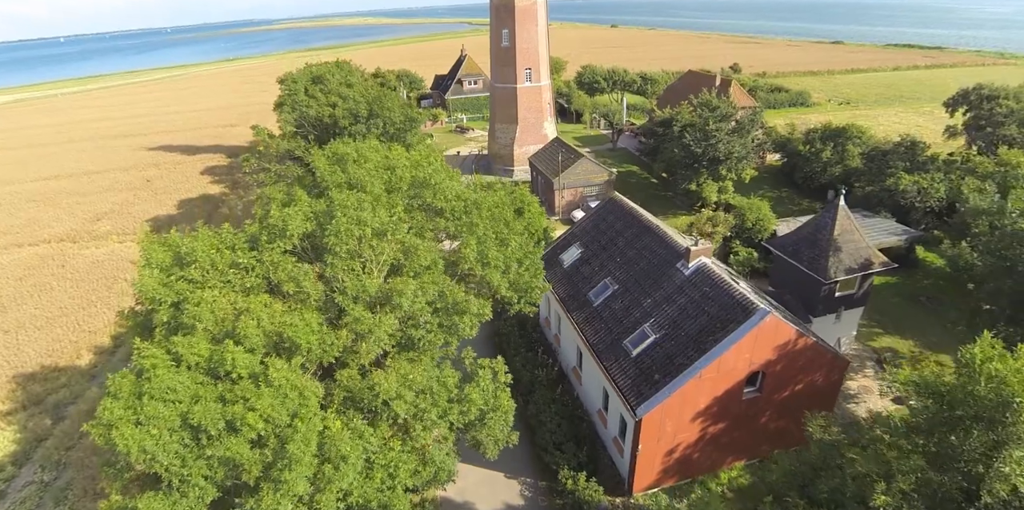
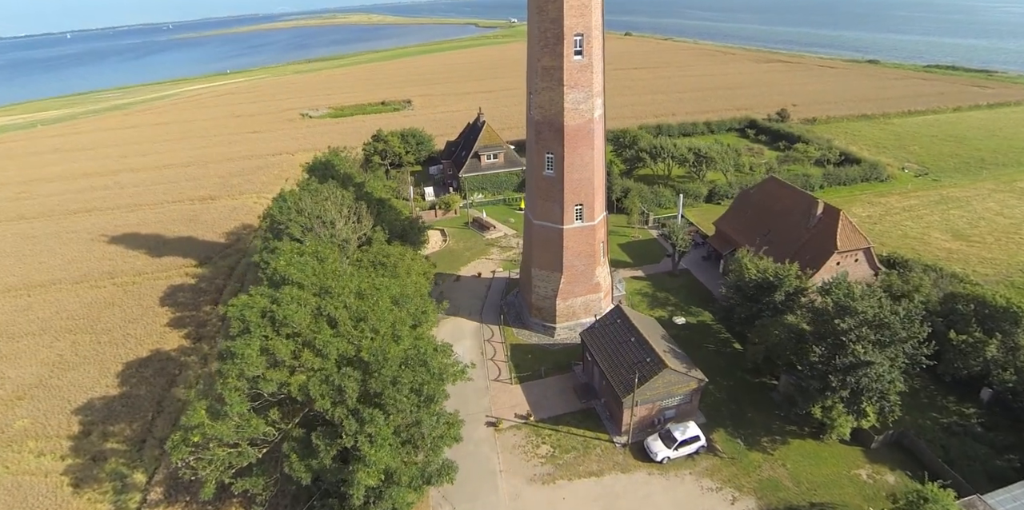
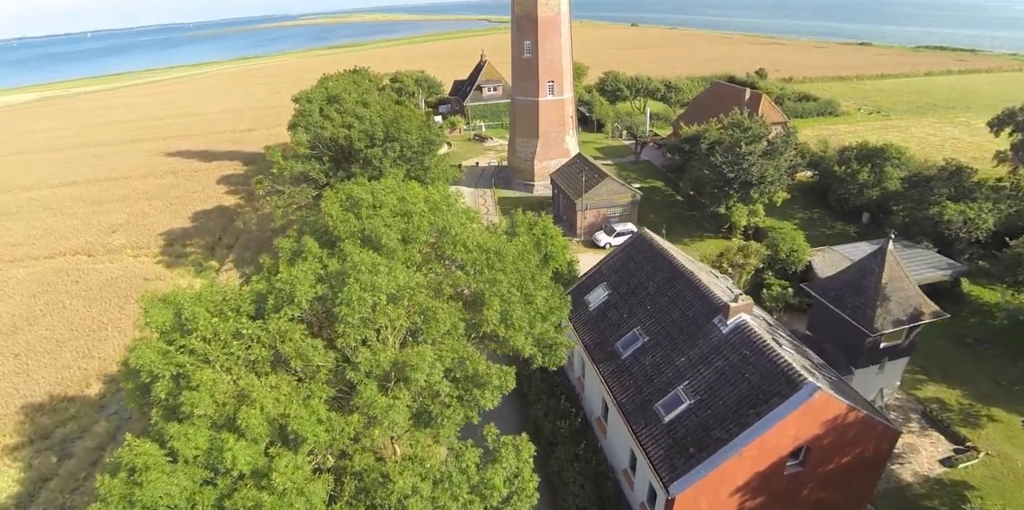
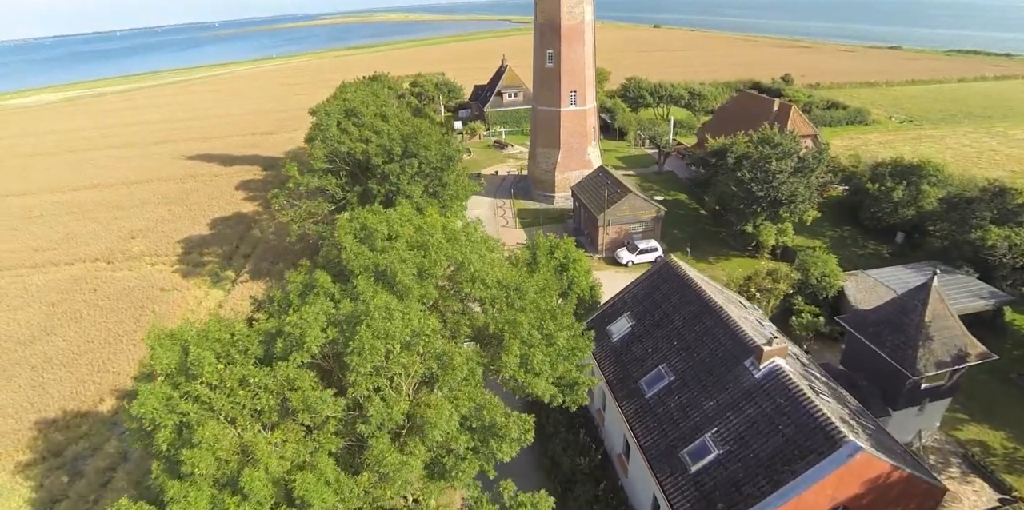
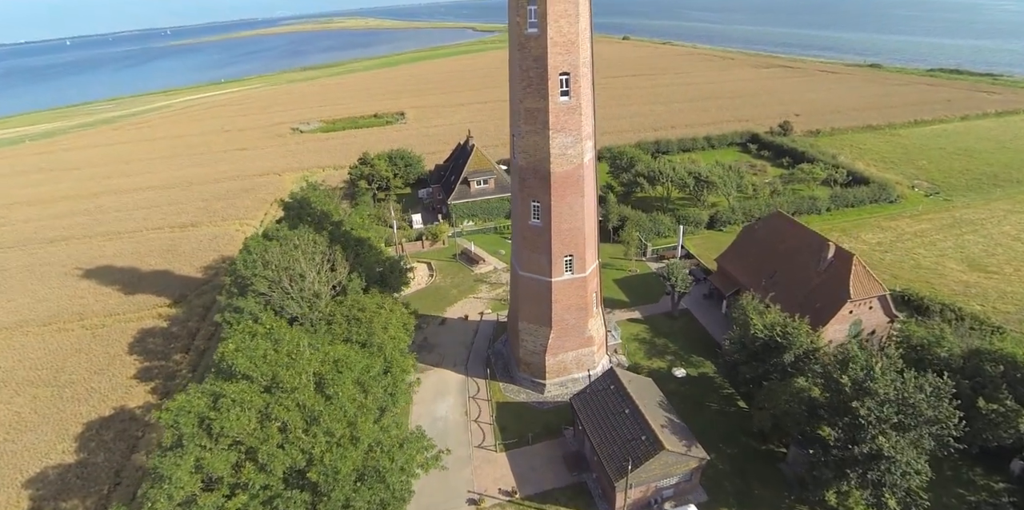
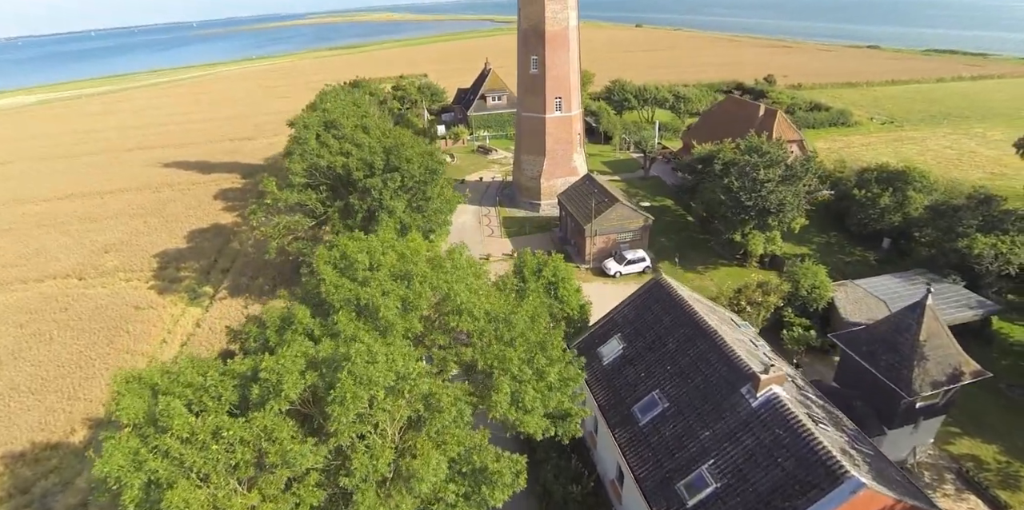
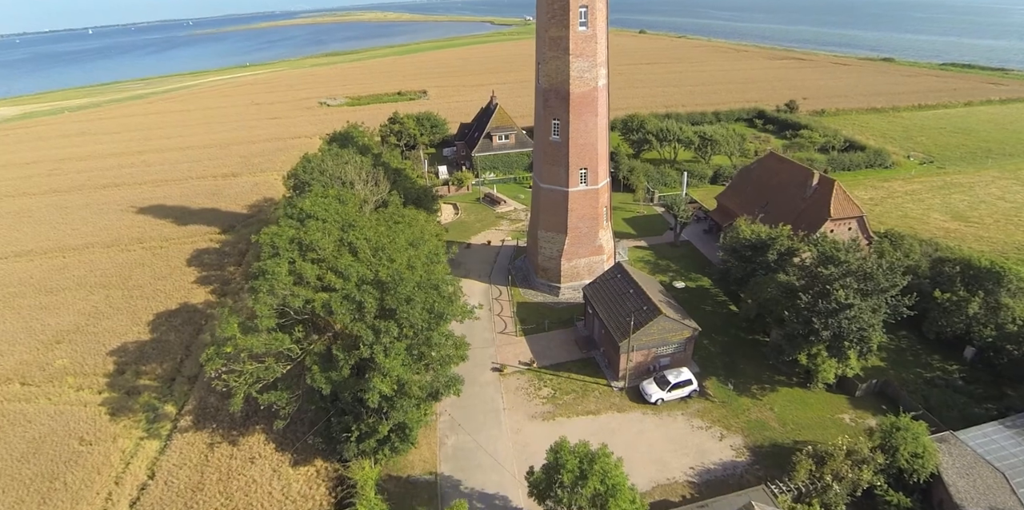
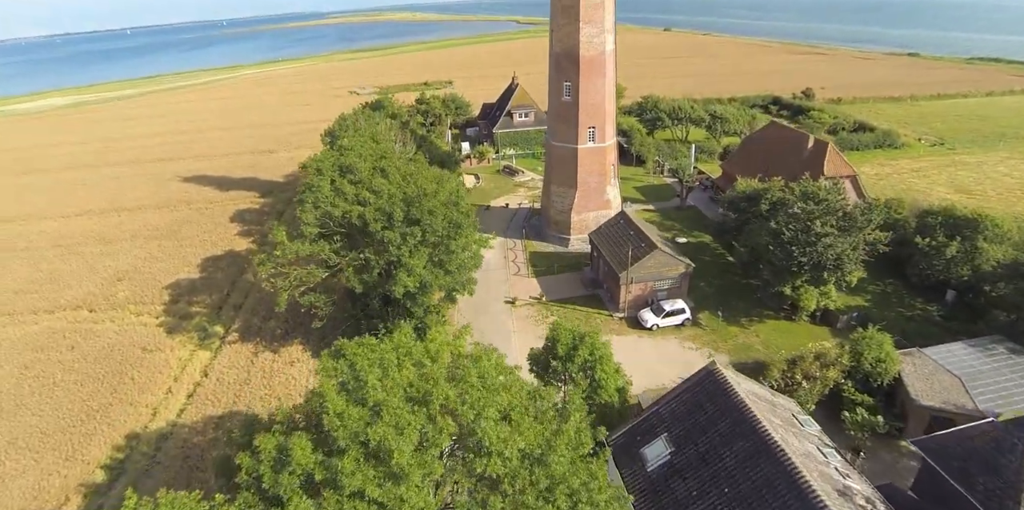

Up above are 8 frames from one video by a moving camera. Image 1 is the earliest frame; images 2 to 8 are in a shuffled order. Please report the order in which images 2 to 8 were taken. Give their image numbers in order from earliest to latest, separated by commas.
3, 4, 6, 8, 7, 2, 5
